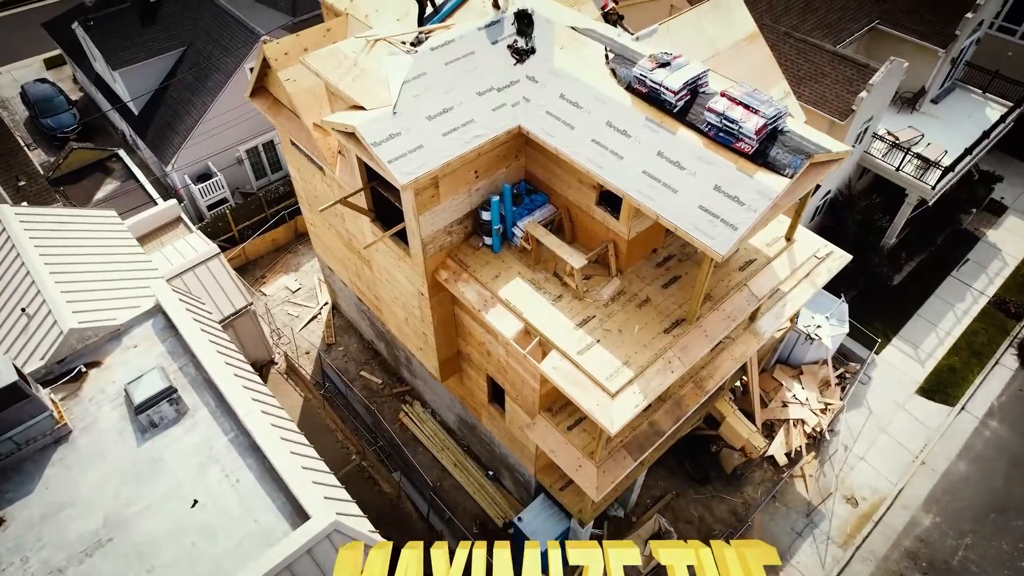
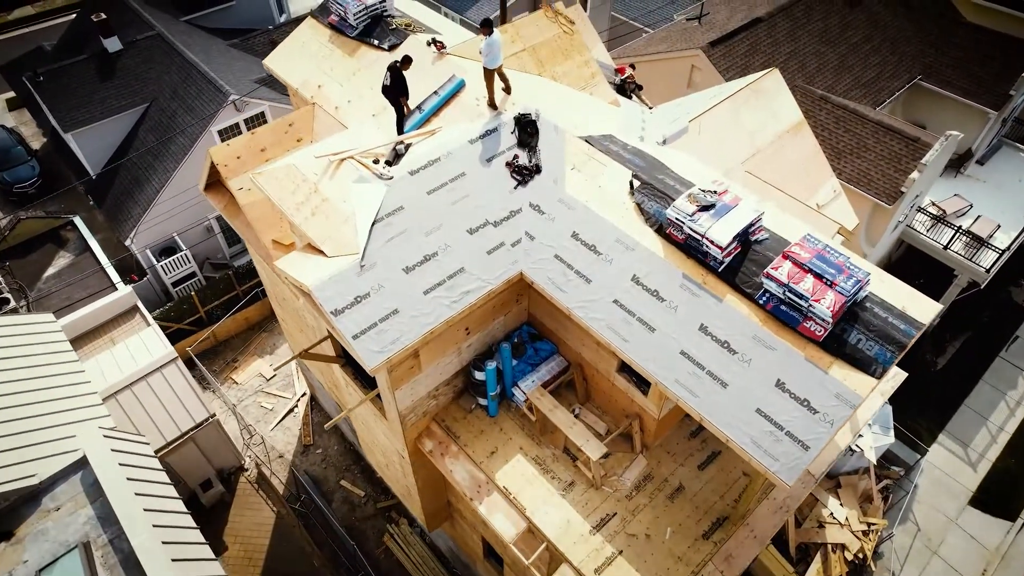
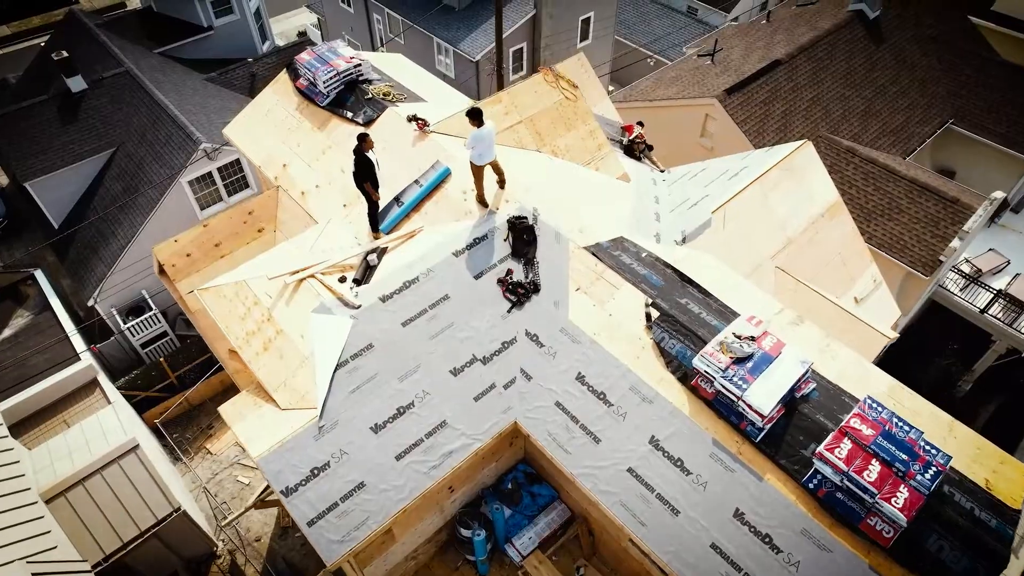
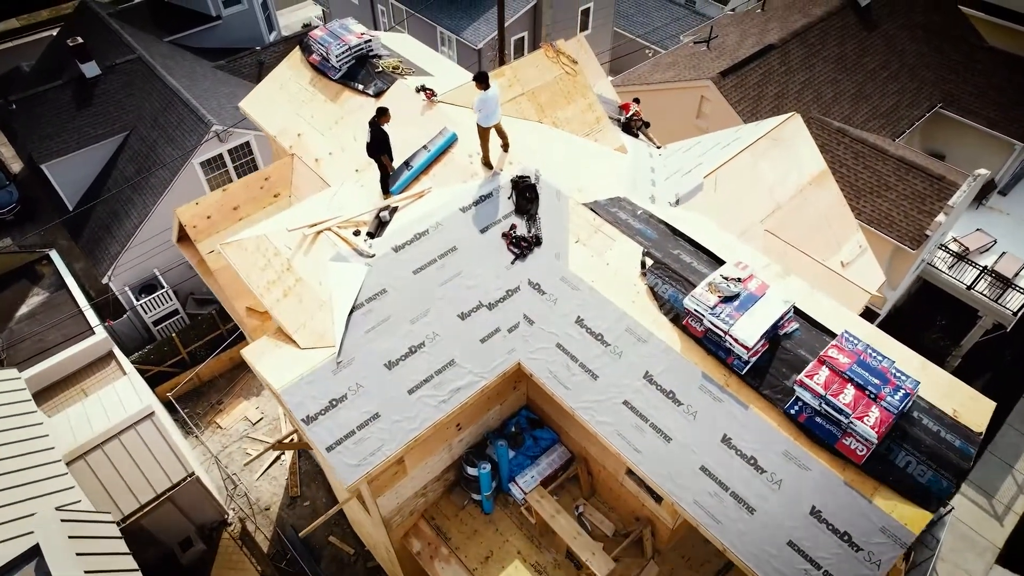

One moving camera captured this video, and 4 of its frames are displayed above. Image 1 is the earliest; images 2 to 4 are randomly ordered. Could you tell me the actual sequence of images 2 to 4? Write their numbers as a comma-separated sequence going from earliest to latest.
2, 4, 3
